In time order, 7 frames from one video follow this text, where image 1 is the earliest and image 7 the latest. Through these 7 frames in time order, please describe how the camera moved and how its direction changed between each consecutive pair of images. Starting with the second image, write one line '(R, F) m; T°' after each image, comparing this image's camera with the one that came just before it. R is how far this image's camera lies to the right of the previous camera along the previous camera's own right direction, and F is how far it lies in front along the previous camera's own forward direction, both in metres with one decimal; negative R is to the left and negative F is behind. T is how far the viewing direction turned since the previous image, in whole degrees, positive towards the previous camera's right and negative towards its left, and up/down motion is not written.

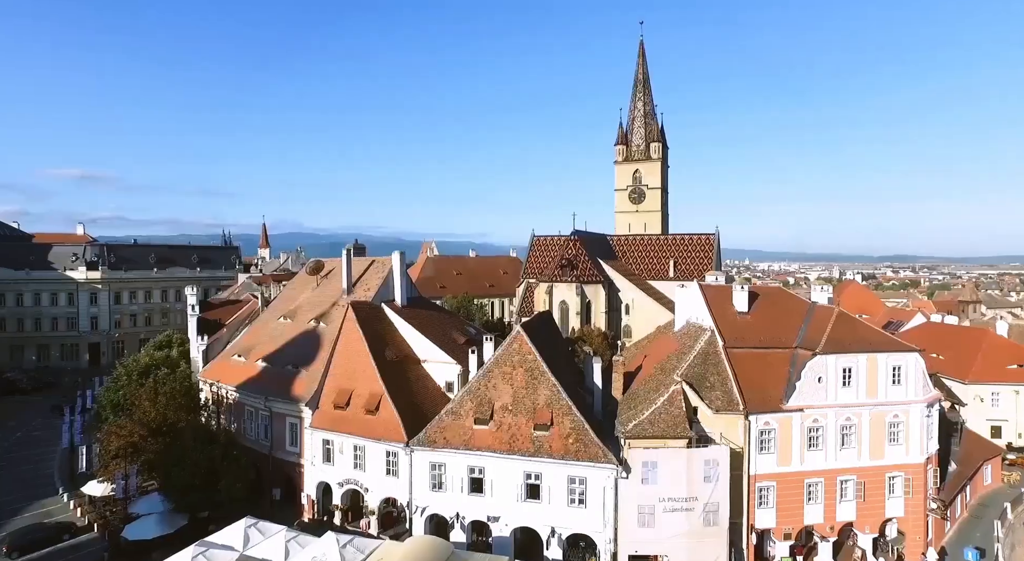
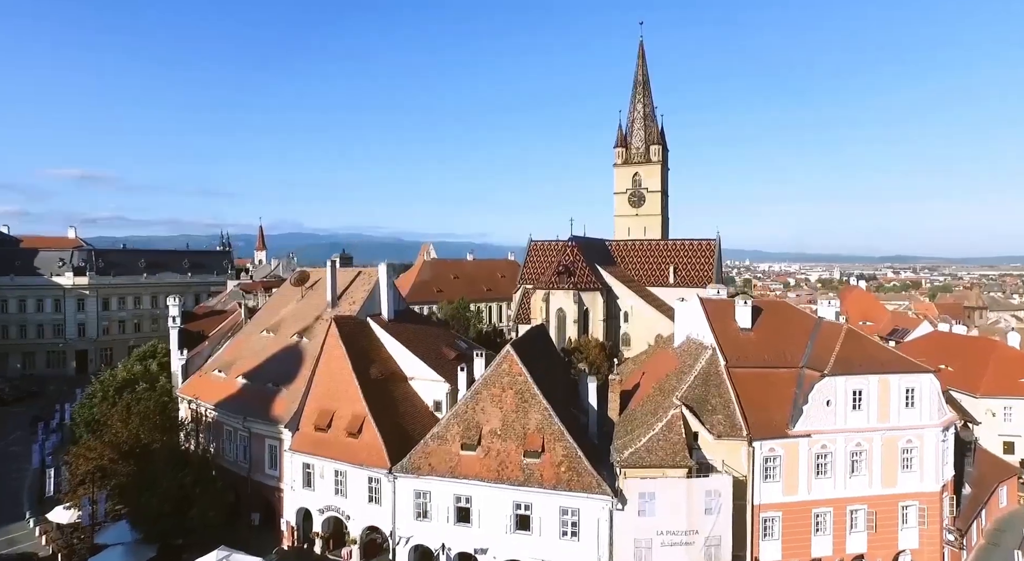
(+0.3, +1.2) m; 0°
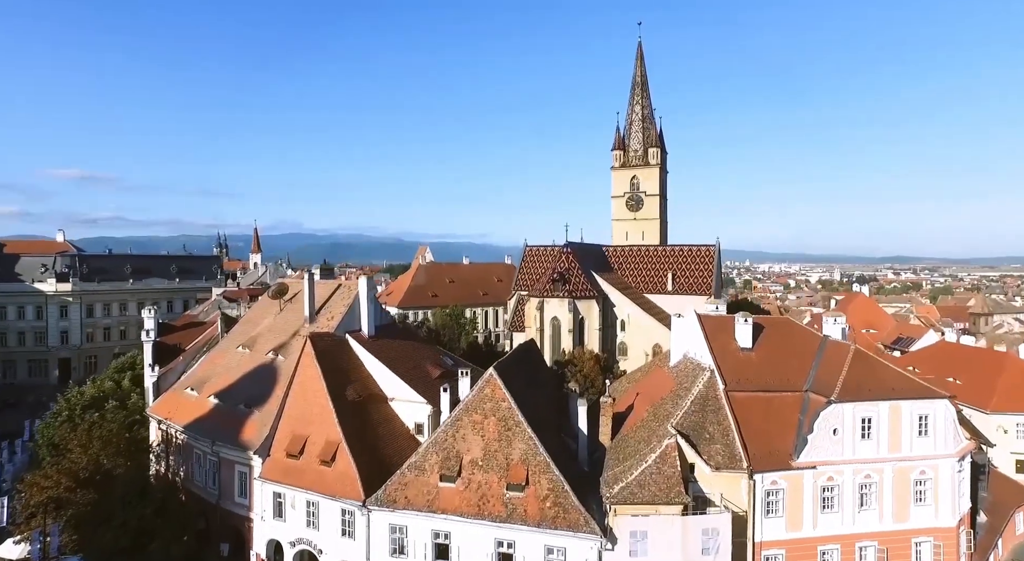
(+0.5, +1.4) m; 0°
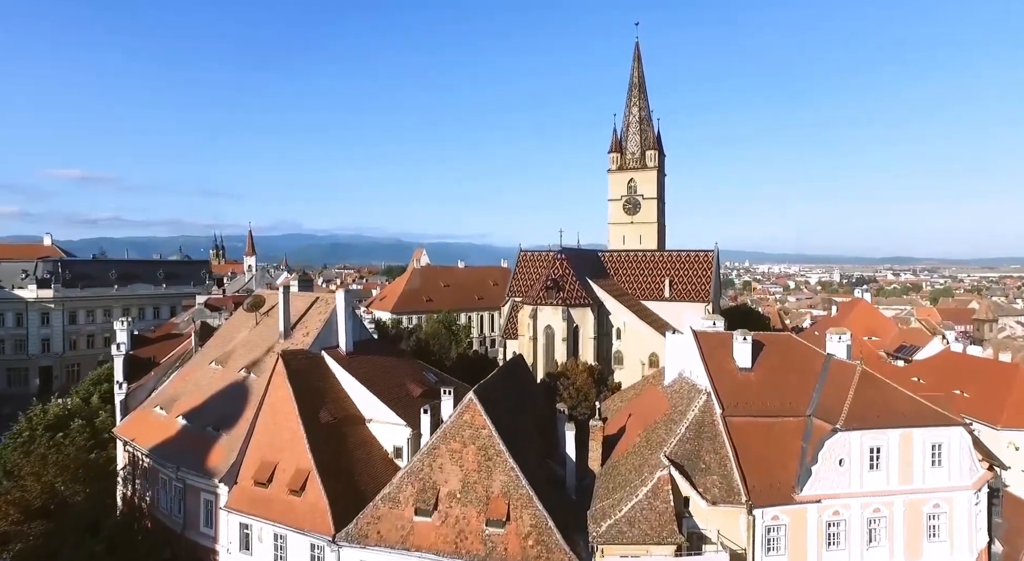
(+0.5, +1.3) m; 0°
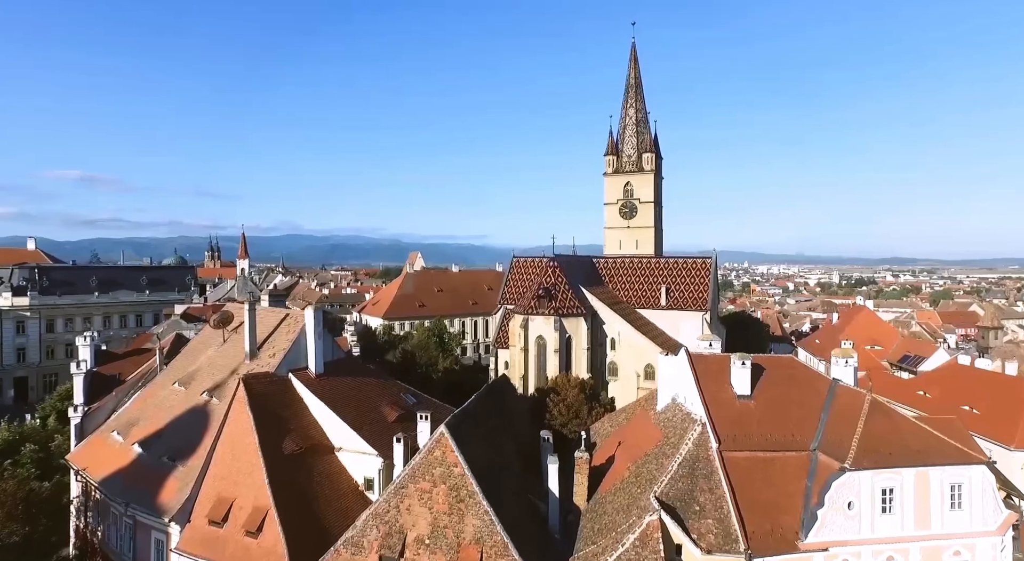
(+0.6, +1.6) m; 0°
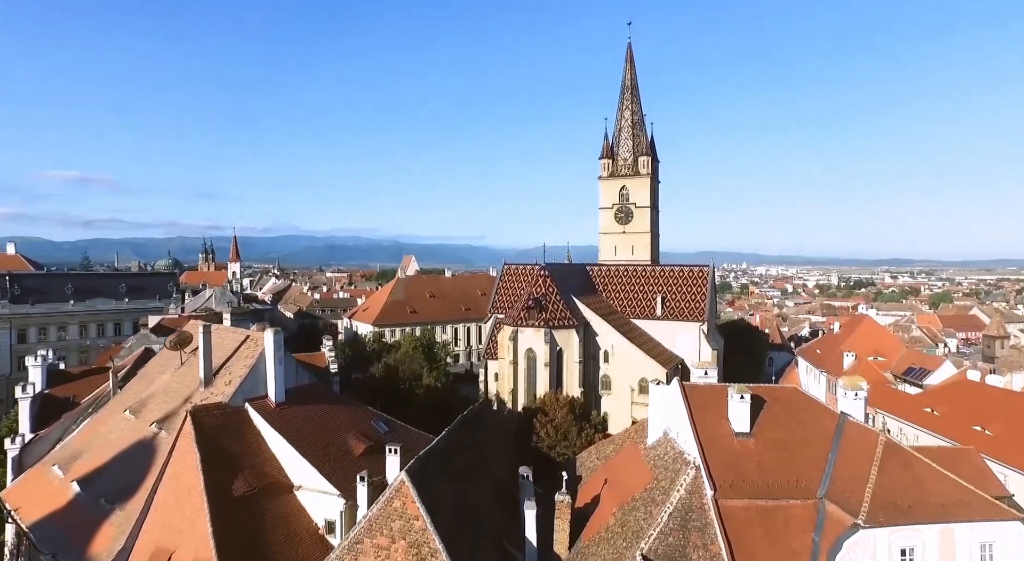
(+0.7, +1.8) m; 0°
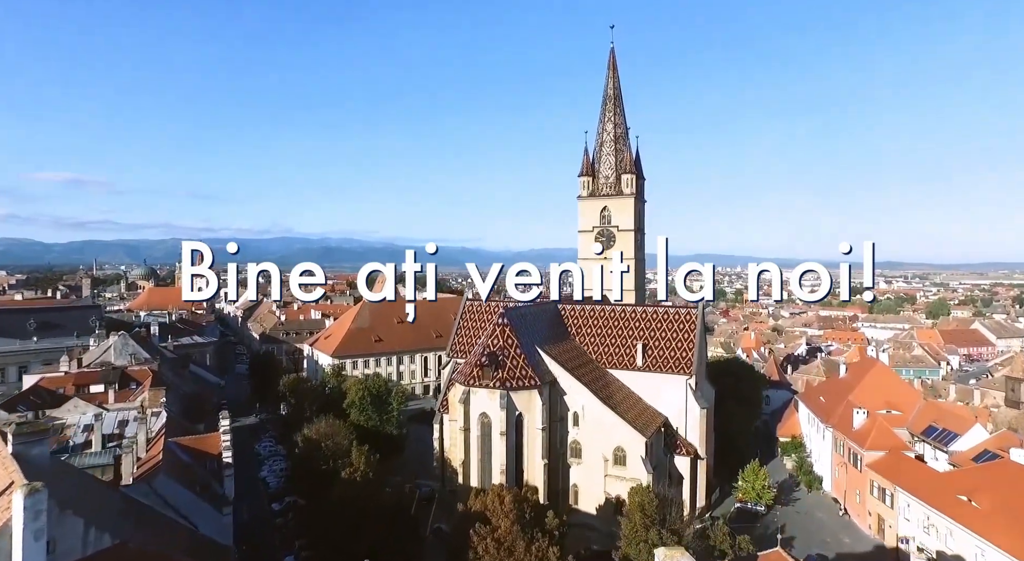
(+2.5, +6.7) m; 0°
